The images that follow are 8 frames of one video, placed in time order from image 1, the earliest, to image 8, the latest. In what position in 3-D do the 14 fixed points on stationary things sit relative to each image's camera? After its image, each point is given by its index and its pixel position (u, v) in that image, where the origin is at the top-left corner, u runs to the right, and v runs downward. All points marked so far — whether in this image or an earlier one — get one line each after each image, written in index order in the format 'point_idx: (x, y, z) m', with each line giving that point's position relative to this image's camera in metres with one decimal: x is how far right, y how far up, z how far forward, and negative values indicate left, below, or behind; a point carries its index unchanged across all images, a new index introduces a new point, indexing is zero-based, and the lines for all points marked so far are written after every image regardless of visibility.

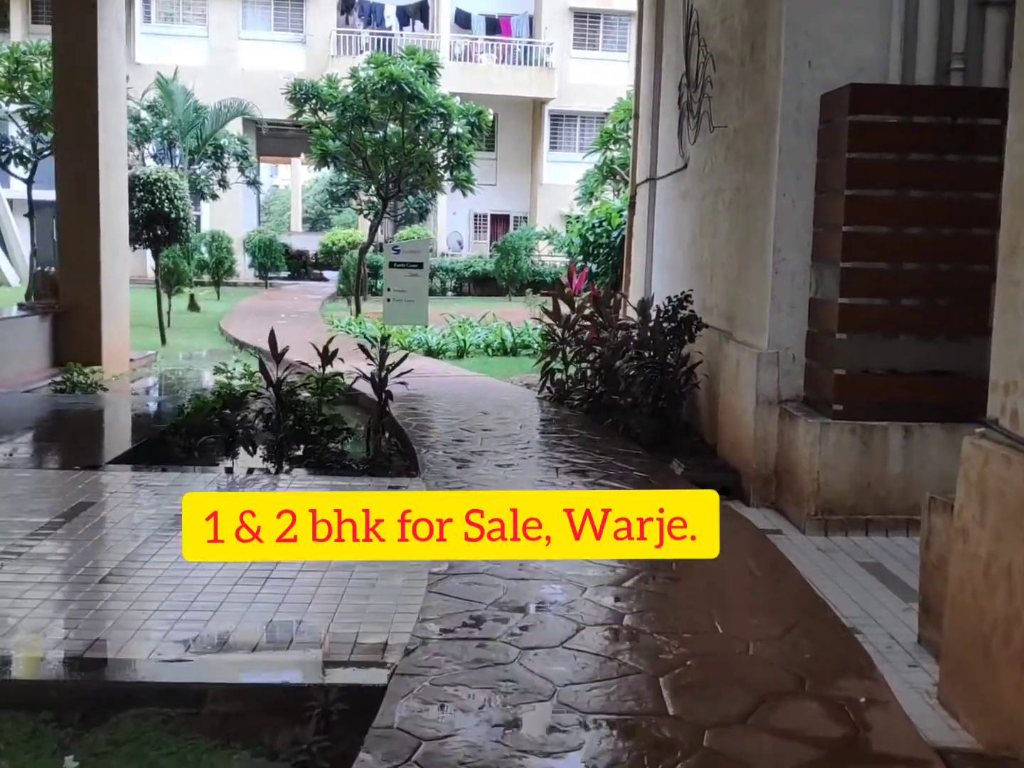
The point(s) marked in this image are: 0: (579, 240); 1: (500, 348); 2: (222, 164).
0: (+0.6, +1.3, +10.6) m
1: (-0.1, +0.3, +10.2) m
2: (-4.8, +3.6, +18.8) m
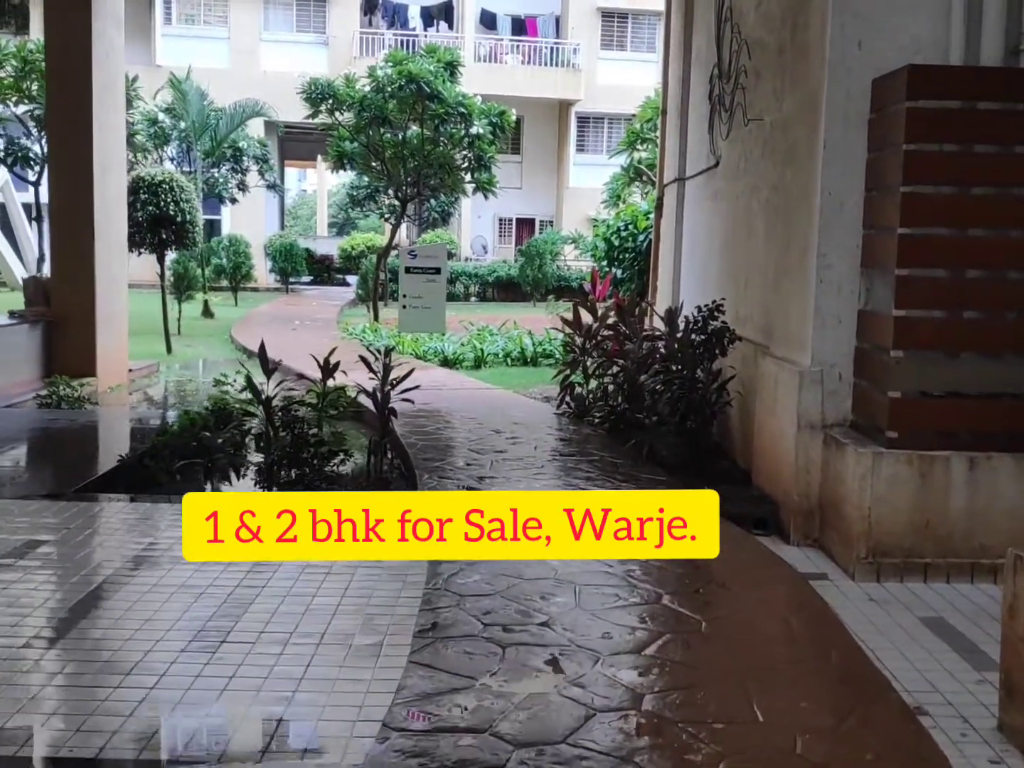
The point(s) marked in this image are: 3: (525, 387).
0: (+0.8, +1.2, +10.0) m
1: (+0.1, +0.2, +9.7) m
2: (-4.4, +3.5, +18.4) m
3: (+0.1, 0.0, +8.5) m
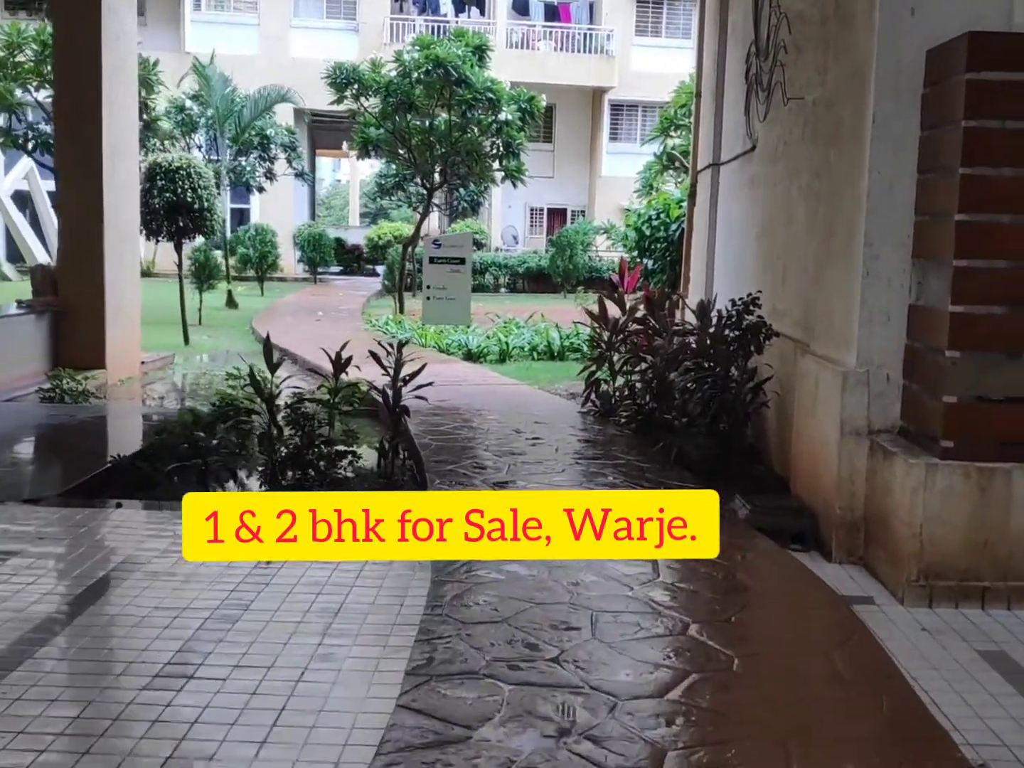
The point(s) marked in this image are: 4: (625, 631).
0: (+1.0, +1.3, +9.7) m
1: (+0.3, +0.3, +9.4) m
2: (-3.9, +3.6, +18.1) m
3: (+0.3, 0.0, +8.1) m
4: (+0.3, -0.6, +2.8) m
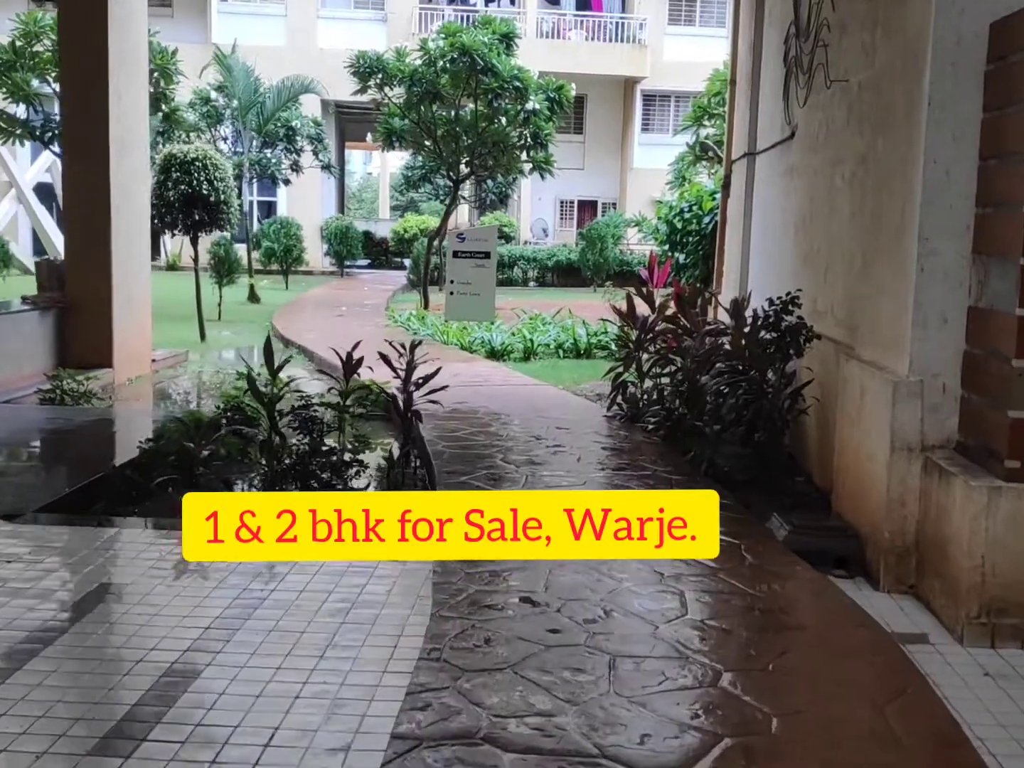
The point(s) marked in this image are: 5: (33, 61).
0: (+1.3, +1.3, +9.3) m
1: (+0.5, +0.3, +9.0) m
2: (-3.4, +3.7, +17.9) m
3: (+0.4, 0.0, +7.8) m
4: (+0.3, -0.6, +2.5) m
5: (-4.5, +3.1, +10.8) m
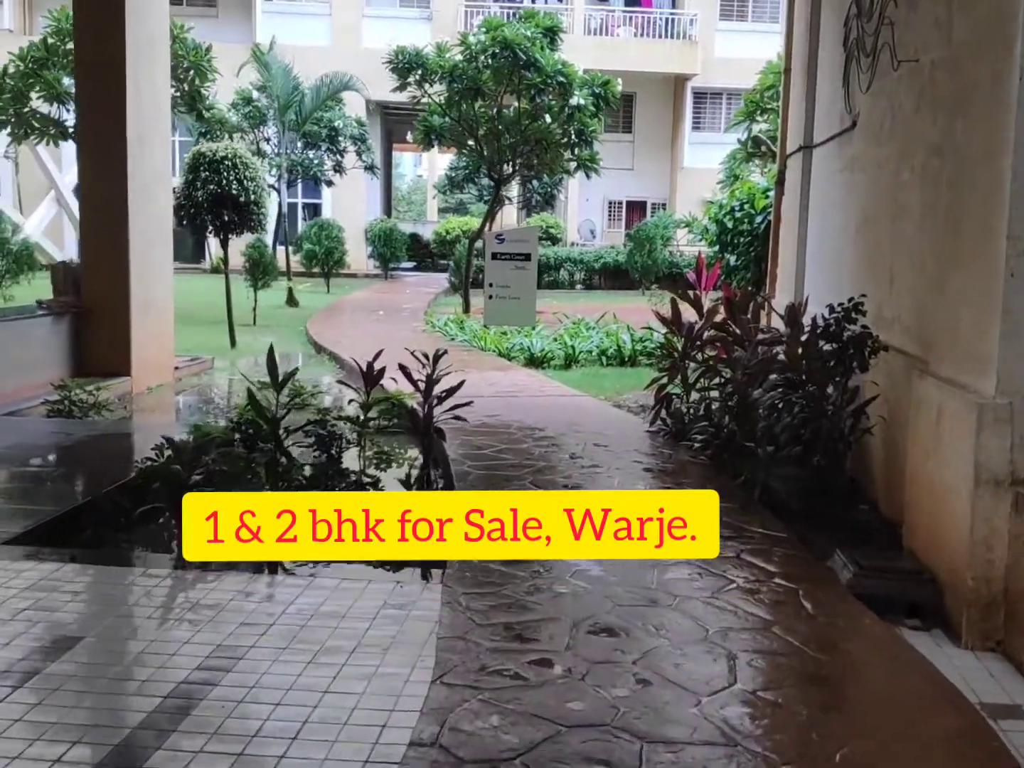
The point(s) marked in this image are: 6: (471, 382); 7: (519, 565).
0: (+1.6, +1.2, +8.8) m
1: (+0.8, +0.2, +8.6) m
2: (-2.7, +3.6, +17.6) m
3: (+0.7, -0.1, +7.3) m
4: (+0.3, -0.7, +2.0) m
5: (-4.1, +3.0, +10.6) m
6: (-0.3, 0.0, +7.1) m
7: (0.0, -0.5, +3.3) m
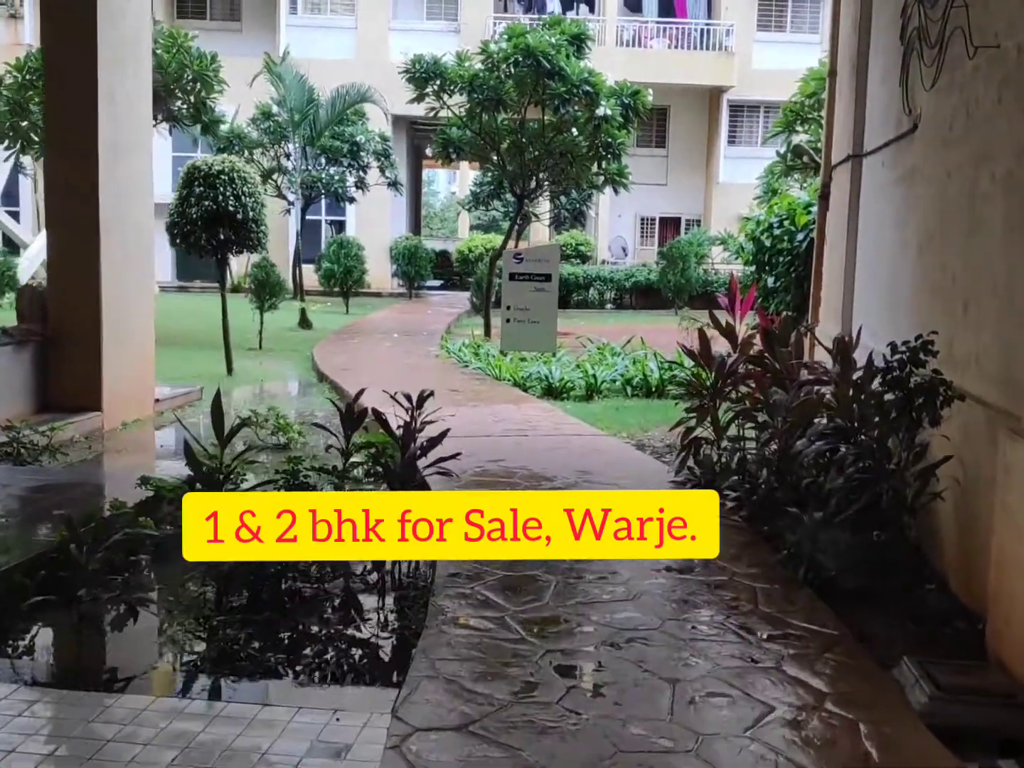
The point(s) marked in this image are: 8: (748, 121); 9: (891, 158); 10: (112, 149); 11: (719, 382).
0: (+1.7, +1.0, +8.1) m
1: (+0.9, 0.0, +7.8) m
2: (-2.3, +3.3, +17.0) m
3: (+0.8, -0.3, +6.6) m
4: (+0.2, -0.8, +1.3) m
5: (-3.9, +2.8, +10.0) m
6: (-0.2, -0.2, +6.4) m
7: (0.0, -0.7, +2.6) m
8: (+4.1, +4.6, +19.8) m
9: (+1.6, +1.0, +4.9) m
10: (-2.1, +1.2, +6.1) m
11: (+0.9, 0.0, +4.8) m
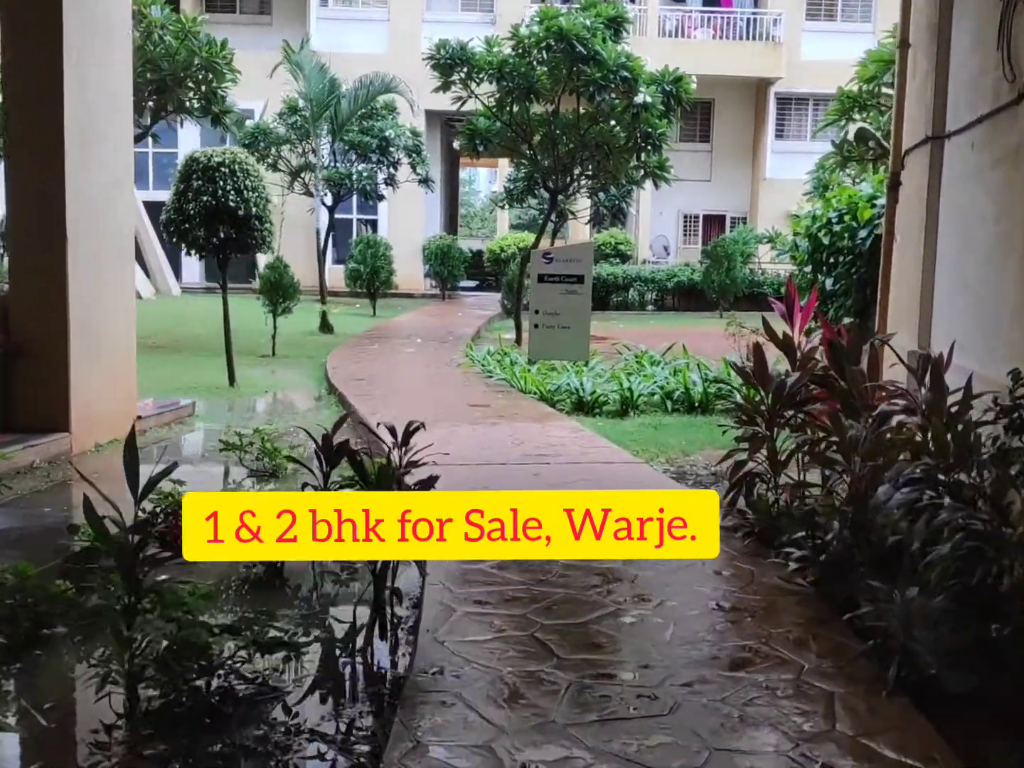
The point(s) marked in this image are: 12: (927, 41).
0: (+1.9, +0.9, +7.2) m
1: (+1.1, -0.1, +7.0) m
2: (-1.8, +3.2, +16.3) m
3: (+0.9, -0.4, +5.8) m
4: (+0.1, -0.9, +0.5) m
5: (-3.7, +2.7, +9.4) m
6: (-0.1, -0.3, +5.6) m
7: (-0.1, -0.8, +1.8) m
8: (+4.7, +4.5, +18.8) m
9: (+1.7, +0.9, +4.0) m
10: (-2.0, +1.2, +5.4) m
11: (+0.9, -0.1, +4.0) m
12: (+1.9, +1.5, +5.1) m
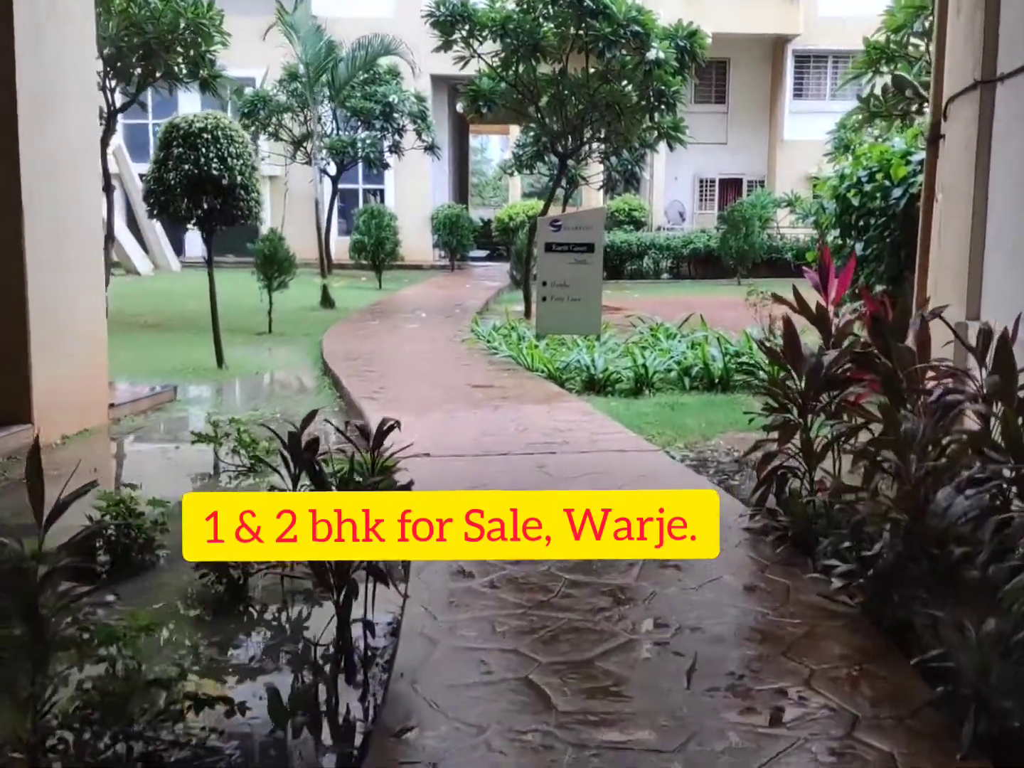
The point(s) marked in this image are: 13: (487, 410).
0: (+1.9, +1.1, +6.7) m
1: (+1.1, 0.0, +6.5) m
2: (-1.7, +3.6, +15.8) m
3: (+0.9, -0.2, +5.3) m
4: (+0.1, -1.0, +0.1) m
5: (-3.7, +2.8, +8.9) m
6: (-0.1, -0.2, +5.1) m
7: (-0.1, -0.8, +1.3) m
8: (+4.8, +5.0, +18.2) m
9: (+1.7, +0.9, +3.5) m
10: (-2.0, +1.2, +4.9) m
11: (+0.9, 0.0, +3.5) m
12: (+1.8, +1.6, +4.6) m
13: (-0.1, -0.1, +5.5) m
